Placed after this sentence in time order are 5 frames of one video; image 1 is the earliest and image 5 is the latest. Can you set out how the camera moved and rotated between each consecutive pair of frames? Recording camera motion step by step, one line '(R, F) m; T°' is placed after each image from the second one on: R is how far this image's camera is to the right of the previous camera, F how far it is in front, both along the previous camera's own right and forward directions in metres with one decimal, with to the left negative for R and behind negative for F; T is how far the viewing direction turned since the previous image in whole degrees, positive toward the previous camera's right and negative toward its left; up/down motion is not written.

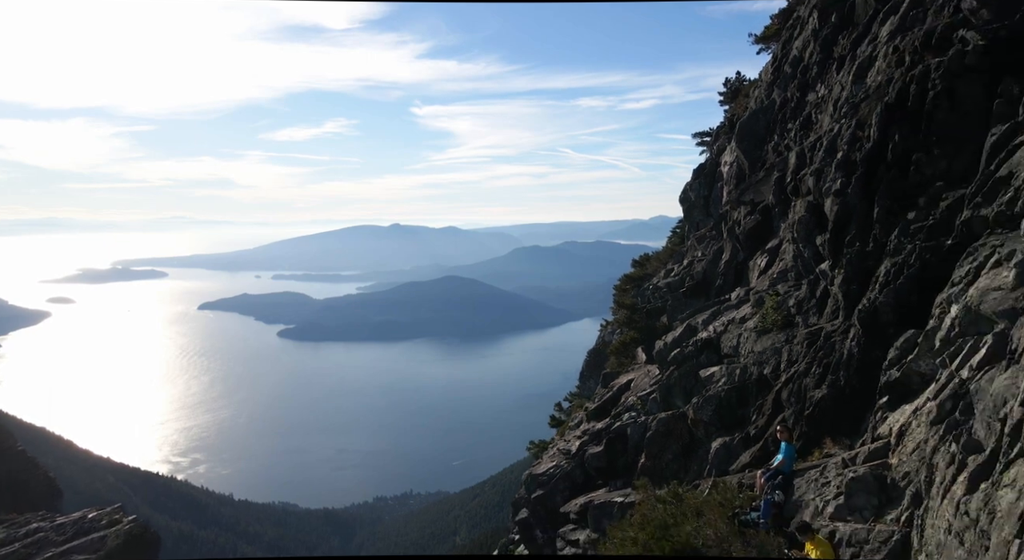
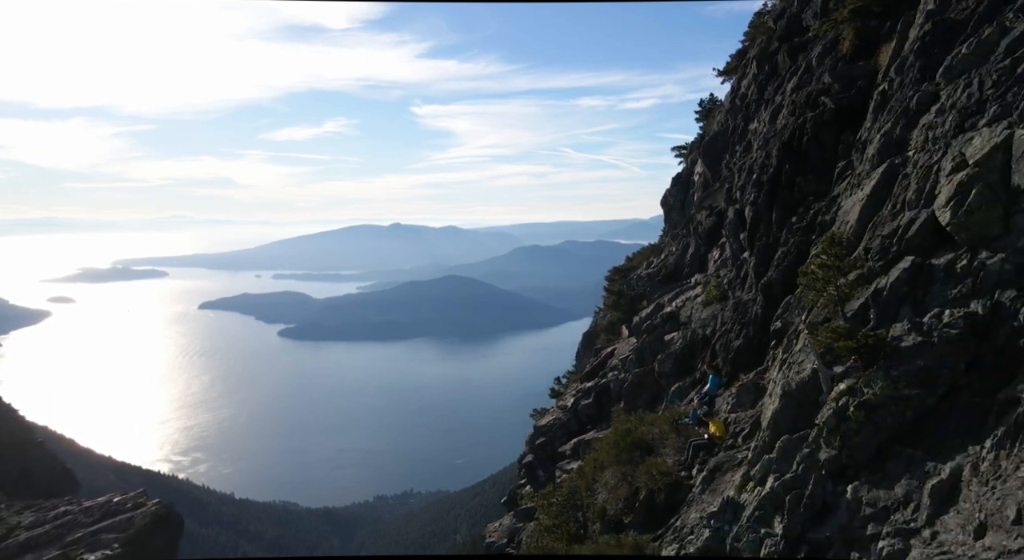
(-0.1, -1.6) m; 0°
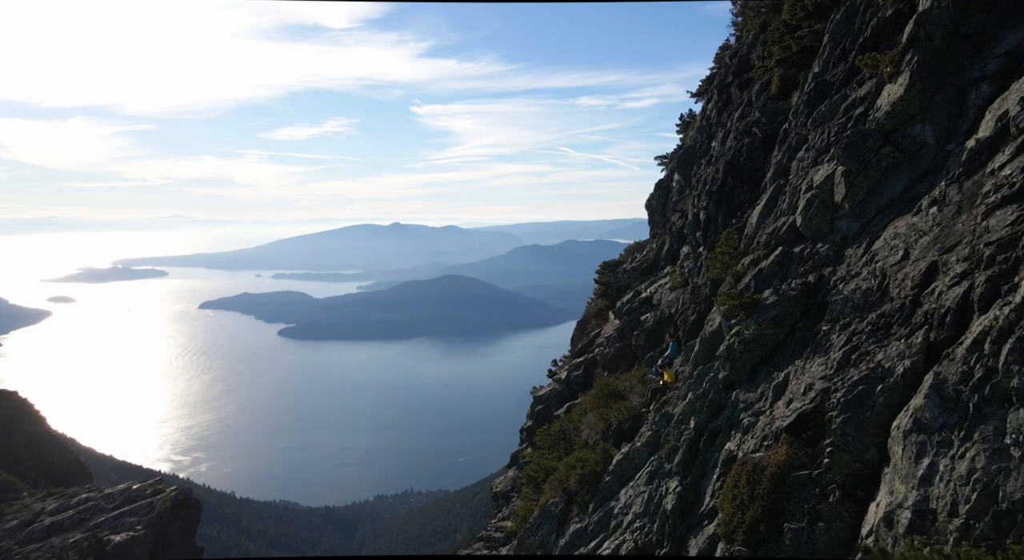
(0.0, -1.4) m; 0°
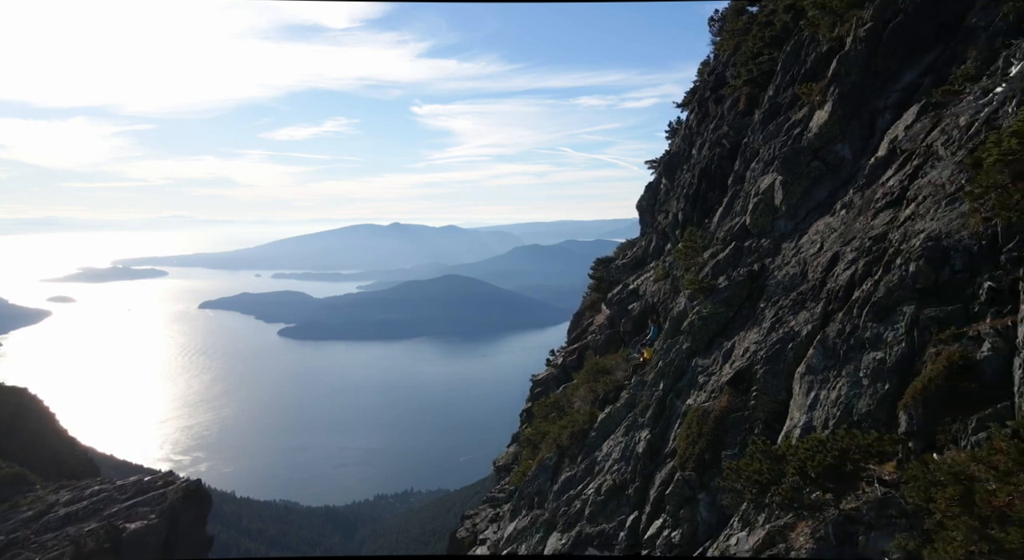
(0.0, -0.9) m; 0°
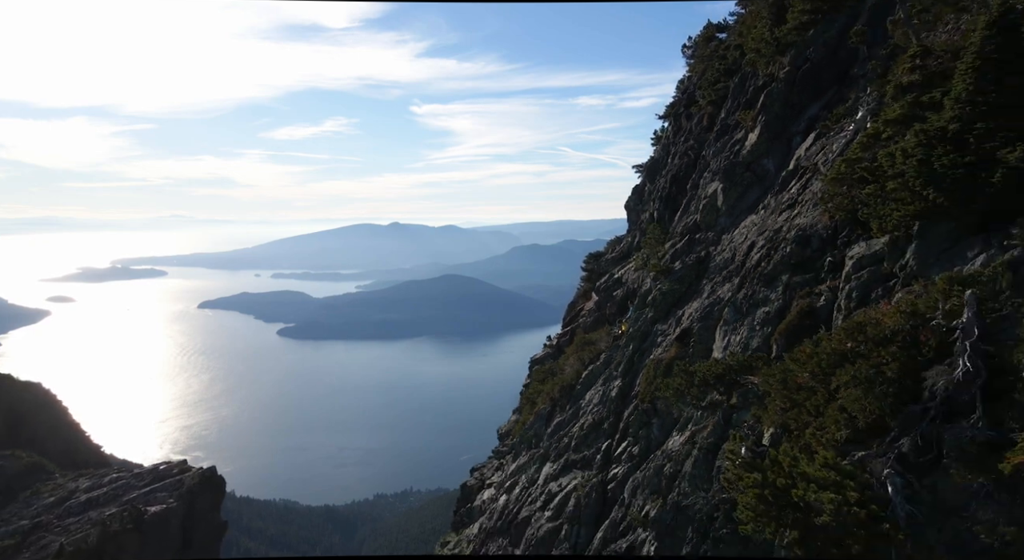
(0.0, -1.4) m; 0°
